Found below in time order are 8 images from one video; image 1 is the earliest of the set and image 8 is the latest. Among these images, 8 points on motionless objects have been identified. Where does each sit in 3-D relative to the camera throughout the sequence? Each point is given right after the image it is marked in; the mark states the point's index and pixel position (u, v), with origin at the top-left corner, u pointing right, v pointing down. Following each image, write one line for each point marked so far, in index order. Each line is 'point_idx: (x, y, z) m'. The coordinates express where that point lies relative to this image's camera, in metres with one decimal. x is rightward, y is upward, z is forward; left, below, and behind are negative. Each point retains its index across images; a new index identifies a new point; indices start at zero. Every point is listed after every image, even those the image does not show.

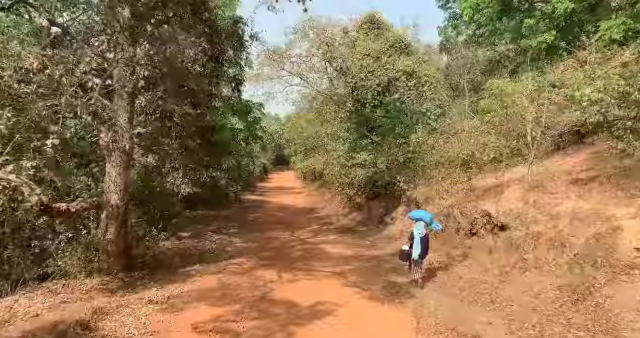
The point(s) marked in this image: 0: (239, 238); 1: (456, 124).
0: (-2.7, -2.3, +12.7) m
1: (+5.6, +1.9, +15.5) m
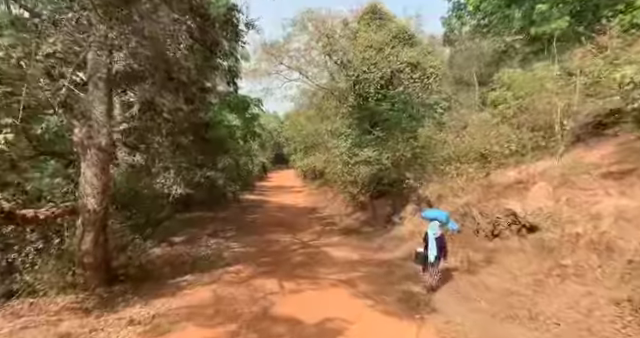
0: (-2.6, -2.3, +11.9) m
1: (+5.6, +2.1, +14.7) m
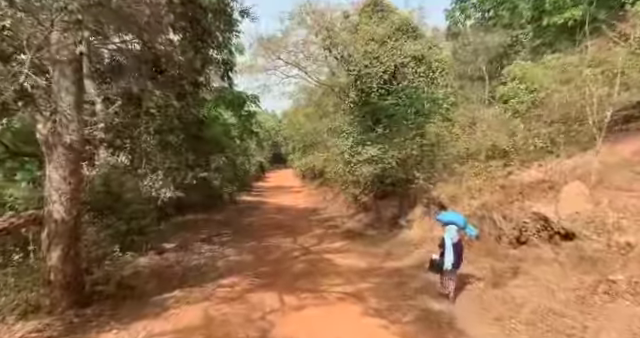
0: (-2.5, -2.3, +11.0) m
1: (+5.6, +2.1, +13.9) m
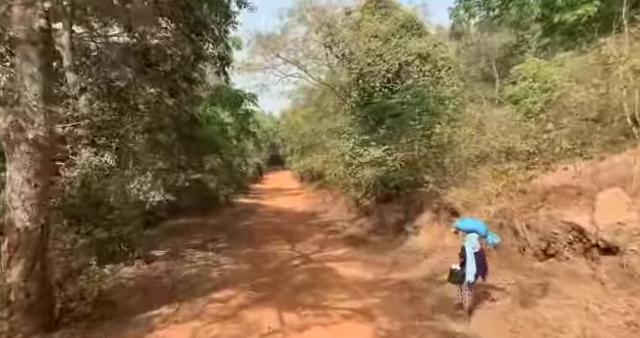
0: (-2.5, -2.4, +10.3) m
1: (+5.7, +2.0, +13.2) m
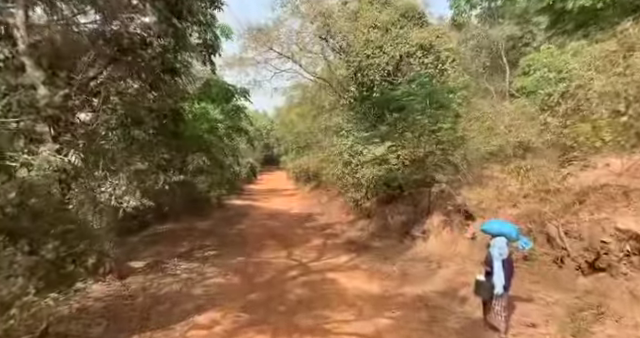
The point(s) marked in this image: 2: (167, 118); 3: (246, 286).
0: (-2.5, -2.4, +9.2) m
1: (+5.6, +2.1, +12.2) m
2: (-4.1, +1.4, +10.3) m
3: (-1.5, -2.4, +7.6) m
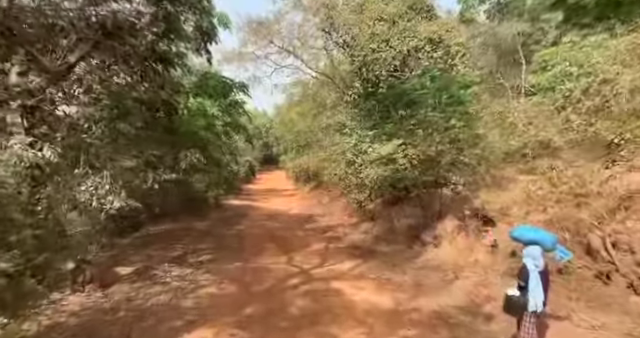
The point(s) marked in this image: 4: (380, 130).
0: (-2.4, -2.3, +8.4) m
1: (+5.7, +2.1, +11.4) m
2: (-4.0, +1.5, +9.6) m
3: (-1.4, -2.3, +6.9) m
4: (+2.0, +1.2, +12.2) m
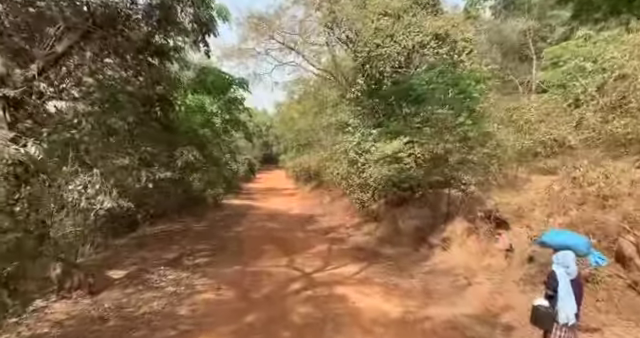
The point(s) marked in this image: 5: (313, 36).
0: (-2.4, -2.3, +8.0) m
1: (+5.8, +2.1, +11.0) m
2: (-4.0, +1.5, +9.1) m
3: (-1.3, -2.3, +6.5) m
4: (+2.1, +1.3, +11.8) m
5: (-0.3, +6.0, +16.9) m
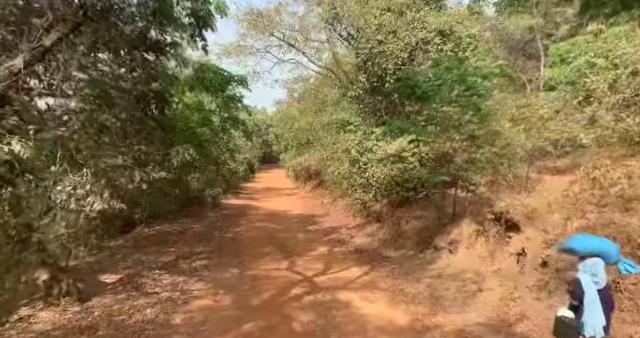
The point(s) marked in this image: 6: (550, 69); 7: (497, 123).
0: (-2.3, -2.3, +7.7) m
1: (+5.8, +2.1, +10.7) m
2: (-3.9, +1.5, +8.8) m
3: (-1.3, -2.3, +6.1) m
4: (+2.1, +1.3, +11.4) m
5: (-0.2, +6.0, +16.5) m
6: (+7.6, +3.3, +12.5) m
7: (+4.3, +1.2, +9.2) m
